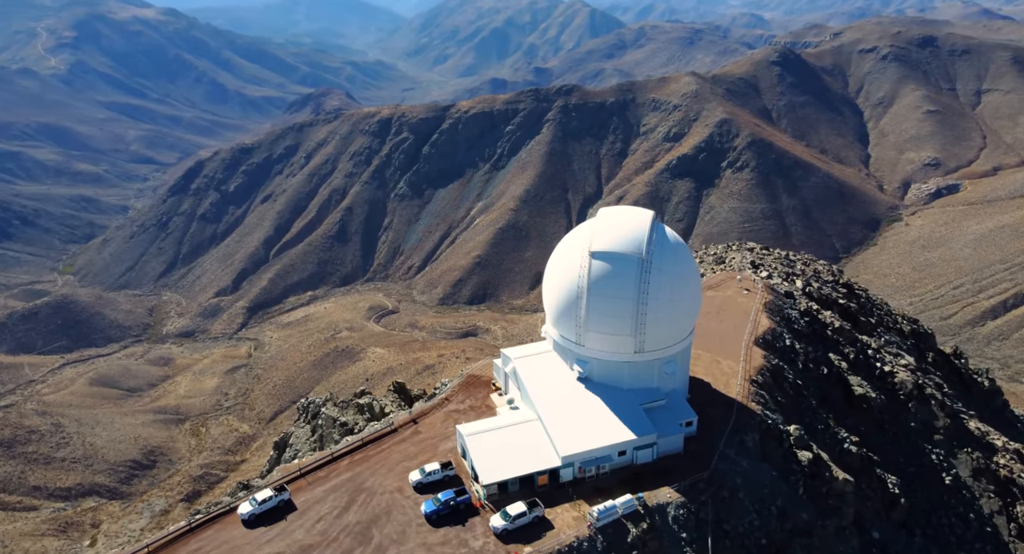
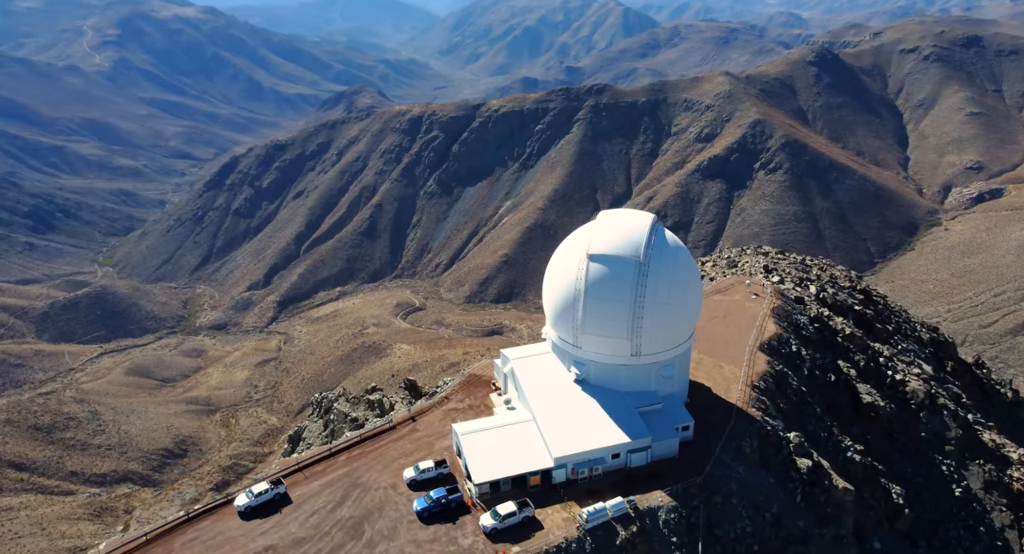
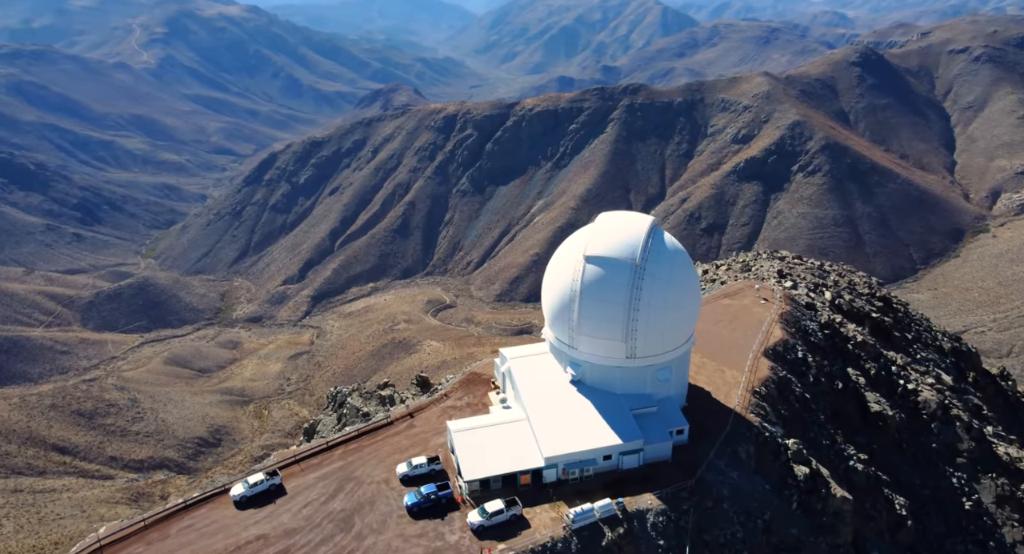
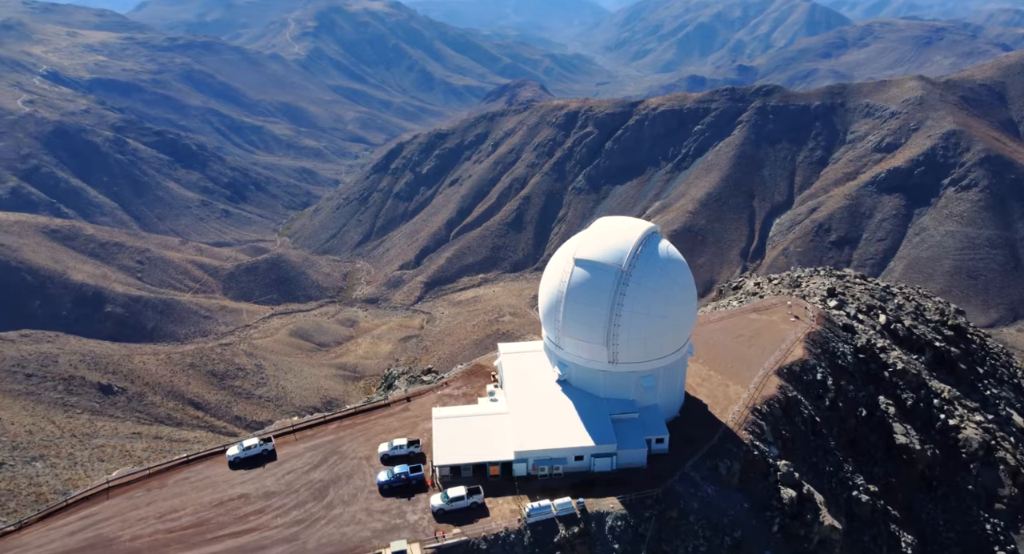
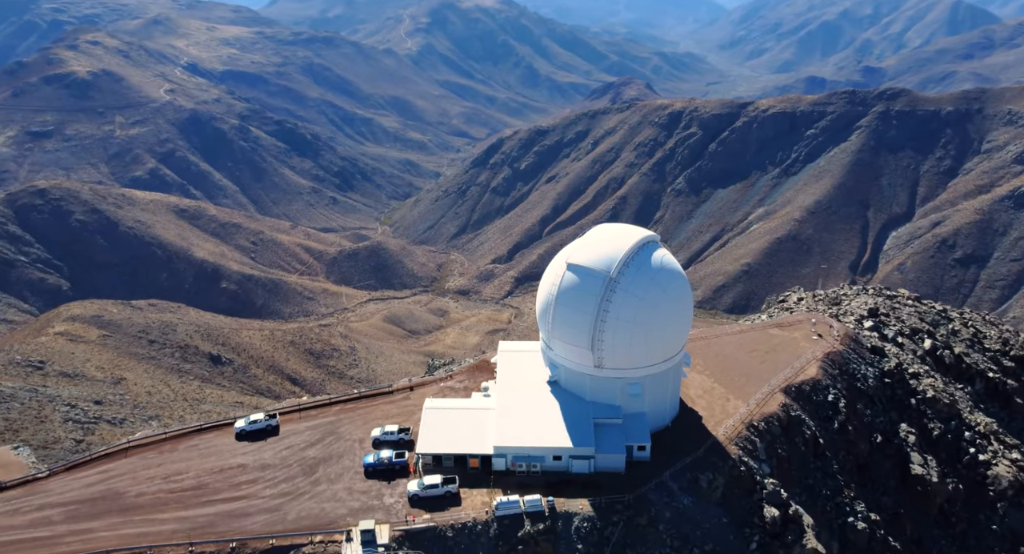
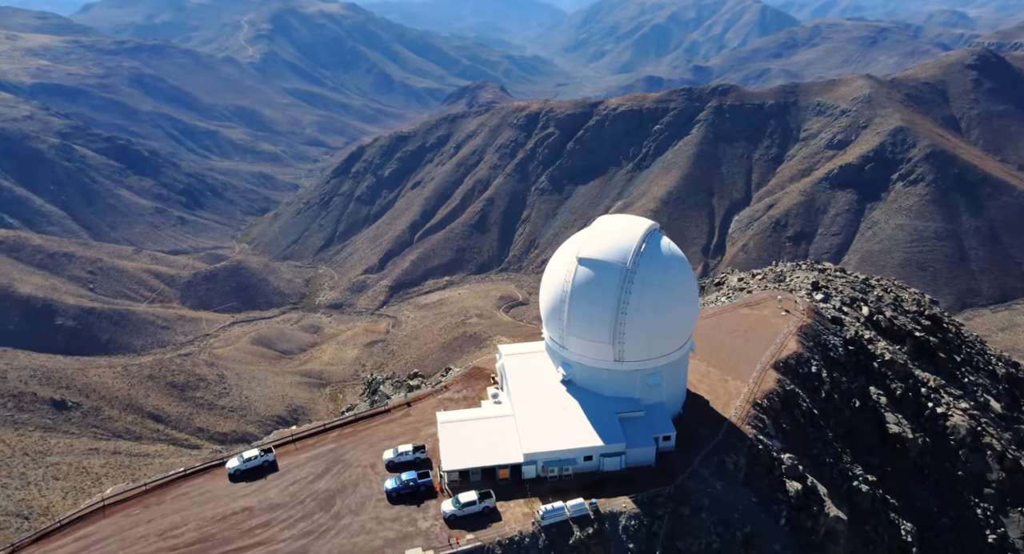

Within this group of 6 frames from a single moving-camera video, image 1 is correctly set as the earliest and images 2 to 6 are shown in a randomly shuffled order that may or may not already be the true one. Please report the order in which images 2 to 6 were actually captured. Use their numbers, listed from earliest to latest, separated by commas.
2, 3, 6, 4, 5
